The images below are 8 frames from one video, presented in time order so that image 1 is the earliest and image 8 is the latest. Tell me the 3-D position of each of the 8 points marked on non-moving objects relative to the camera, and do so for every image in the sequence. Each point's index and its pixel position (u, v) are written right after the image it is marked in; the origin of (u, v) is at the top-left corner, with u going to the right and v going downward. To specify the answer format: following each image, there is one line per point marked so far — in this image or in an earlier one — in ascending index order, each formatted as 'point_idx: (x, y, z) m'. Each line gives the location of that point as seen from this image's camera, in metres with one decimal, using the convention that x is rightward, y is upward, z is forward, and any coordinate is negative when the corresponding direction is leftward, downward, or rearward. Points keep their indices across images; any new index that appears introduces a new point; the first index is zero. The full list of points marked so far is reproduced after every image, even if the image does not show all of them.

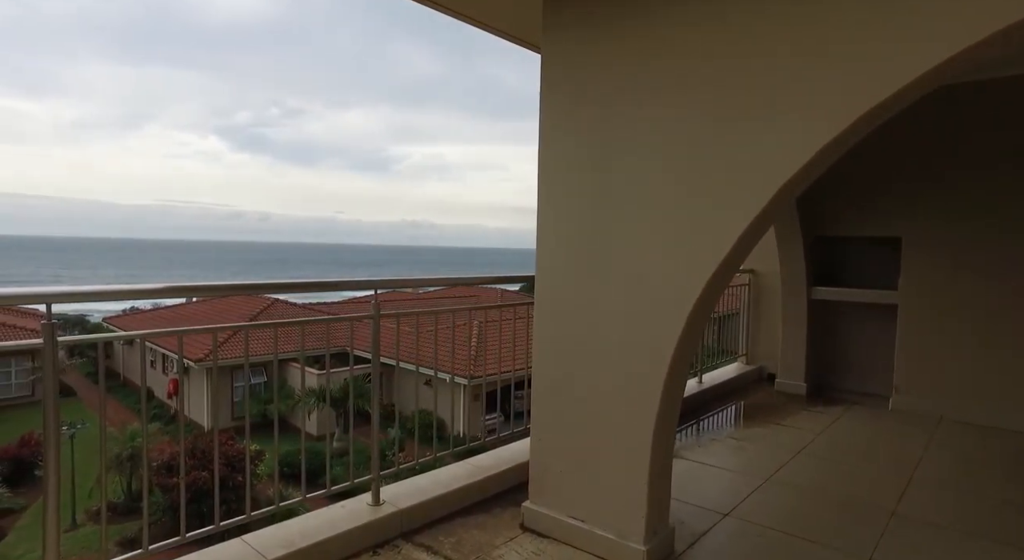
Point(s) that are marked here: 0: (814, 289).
0: (+2.7, -0.1, +6.5) m
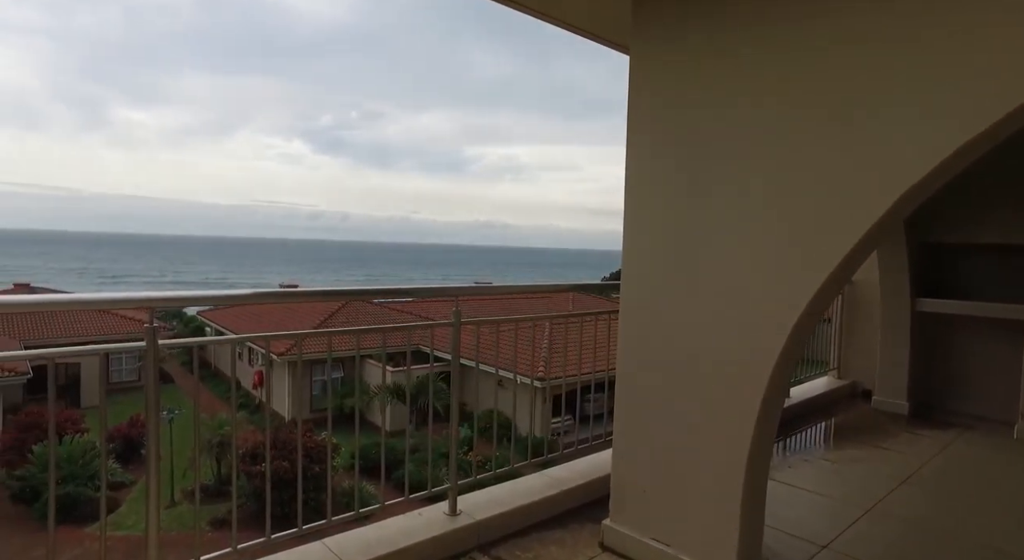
0: (+3.3, -0.2, +6.1) m
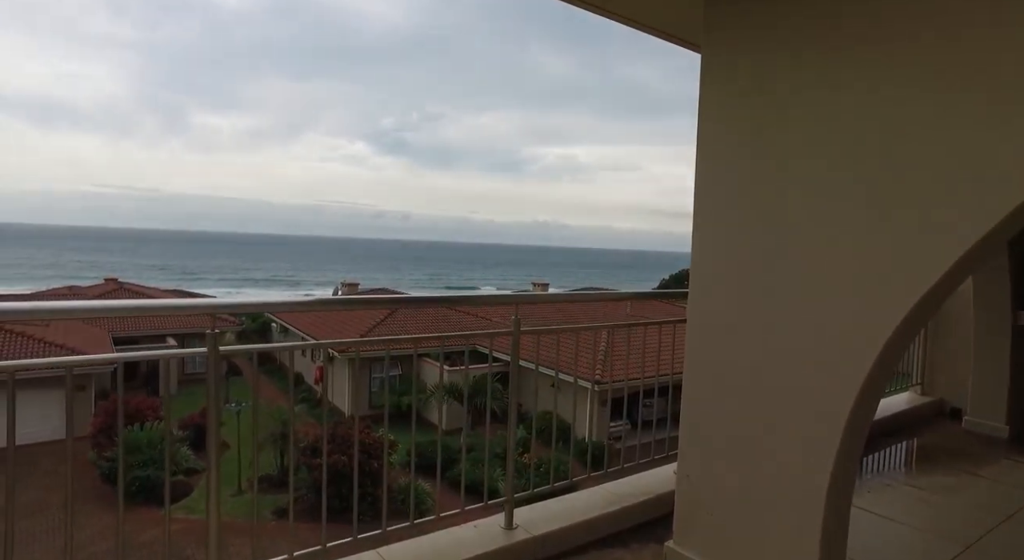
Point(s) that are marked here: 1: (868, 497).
0: (+3.8, -0.2, +5.7) m
1: (+2.0, -1.2, +4.3) m
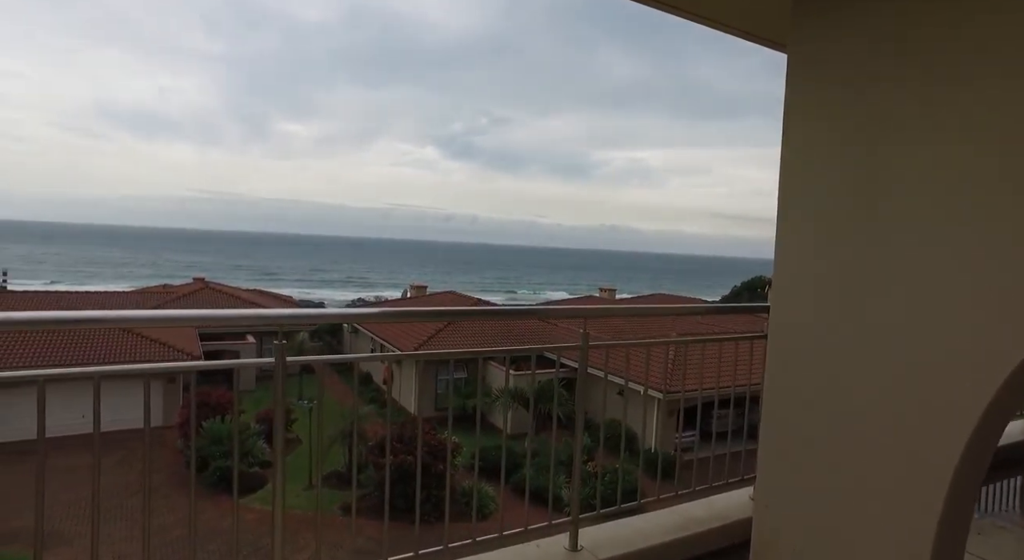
0: (+4.3, -0.3, +5.3) m
1: (+2.4, -1.3, +4.0) m
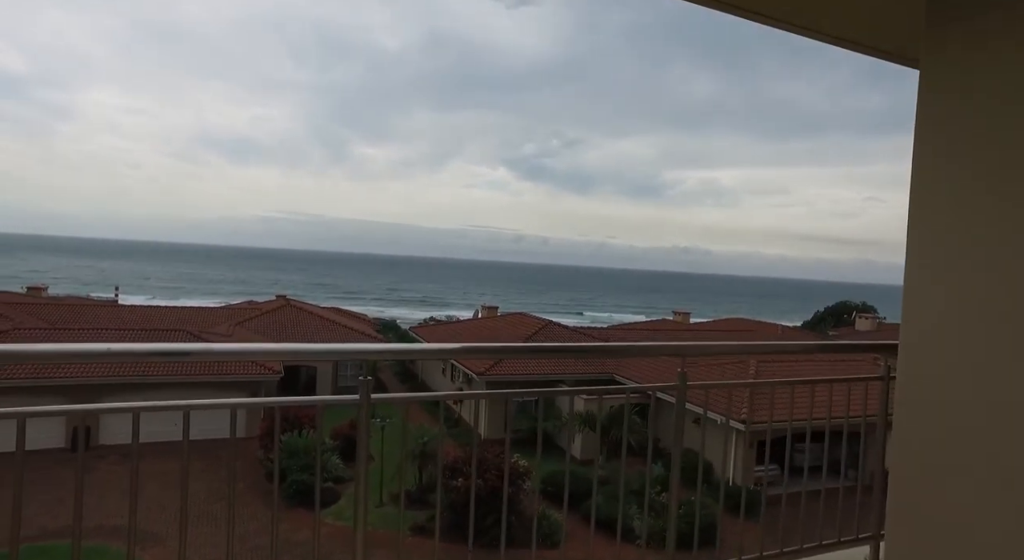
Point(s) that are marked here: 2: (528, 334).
0: (+4.8, -0.5, +4.6) m
1: (+2.8, -1.5, +3.5) m
2: (+0.4, -1.4, +19.6) m
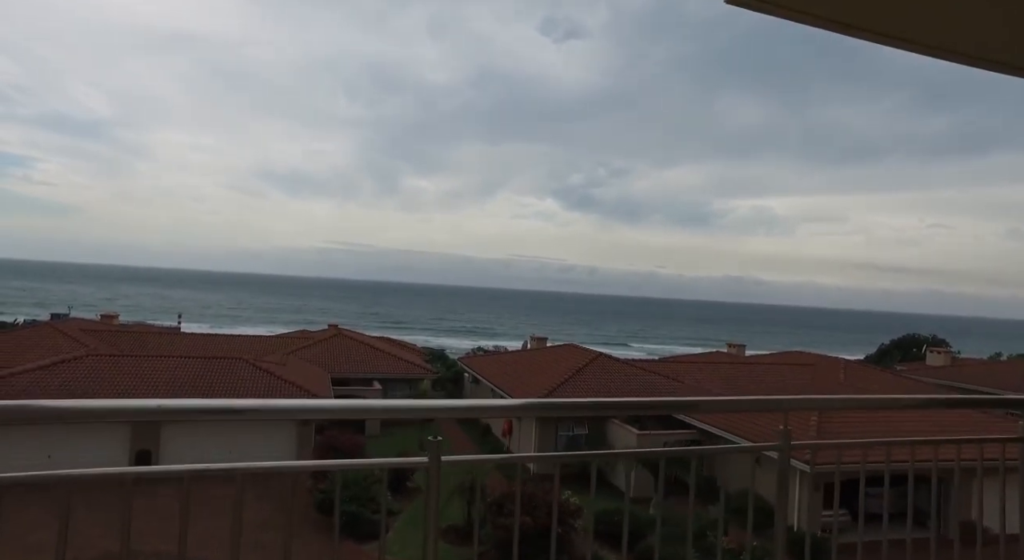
0: (+5.1, -0.7, +4.0) m
1: (+3.0, -1.6, +3.0) m
2: (+1.7, -2.2, +19.2) m
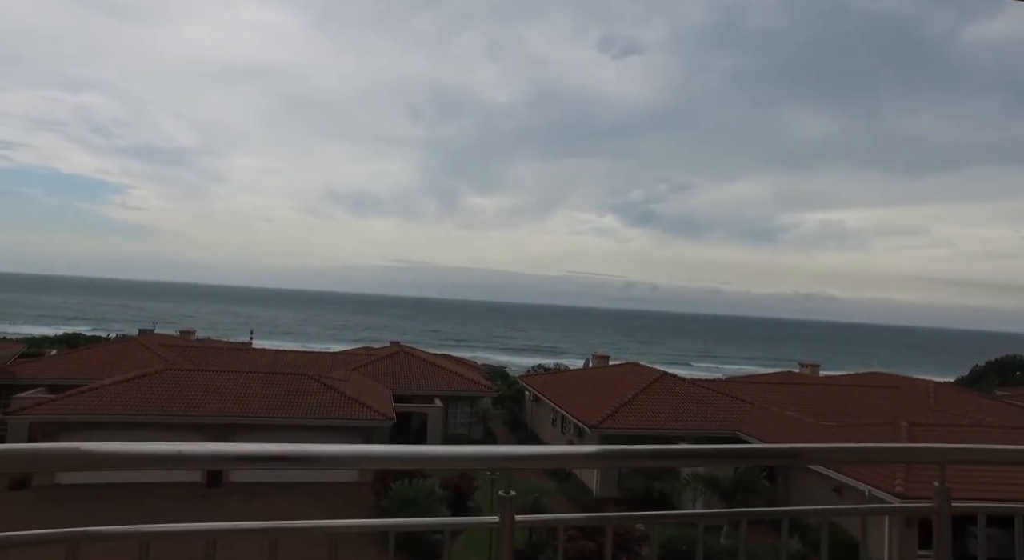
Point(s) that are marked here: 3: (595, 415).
0: (+5.4, -0.8, +3.1) m
1: (+3.3, -1.7, +2.2) m
2: (+3.3, -2.6, +18.4) m
3: (+1.8, -2.9, +16.3) m
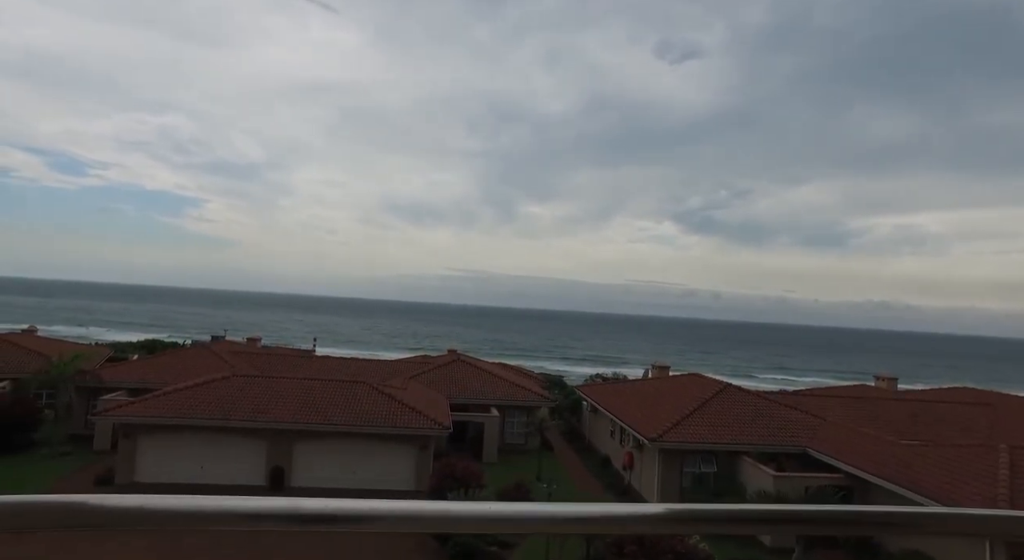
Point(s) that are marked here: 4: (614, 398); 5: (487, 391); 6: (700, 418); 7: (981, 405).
0: (+5.5, -0.8, +1.9) m
1: (+3.3, -1.7, +1.2) m
2: (+4.6, -2.8, +17.3) m
3: (+3.0, -3.1, +15.3) m
4: (+2.7, -3.2, +19.8) m
5: (-0.8, -3.0, +19.6) m
6: (+4.0, -3.0, +15.7) m
7: (+11.2, -3.0, +17.9) m
